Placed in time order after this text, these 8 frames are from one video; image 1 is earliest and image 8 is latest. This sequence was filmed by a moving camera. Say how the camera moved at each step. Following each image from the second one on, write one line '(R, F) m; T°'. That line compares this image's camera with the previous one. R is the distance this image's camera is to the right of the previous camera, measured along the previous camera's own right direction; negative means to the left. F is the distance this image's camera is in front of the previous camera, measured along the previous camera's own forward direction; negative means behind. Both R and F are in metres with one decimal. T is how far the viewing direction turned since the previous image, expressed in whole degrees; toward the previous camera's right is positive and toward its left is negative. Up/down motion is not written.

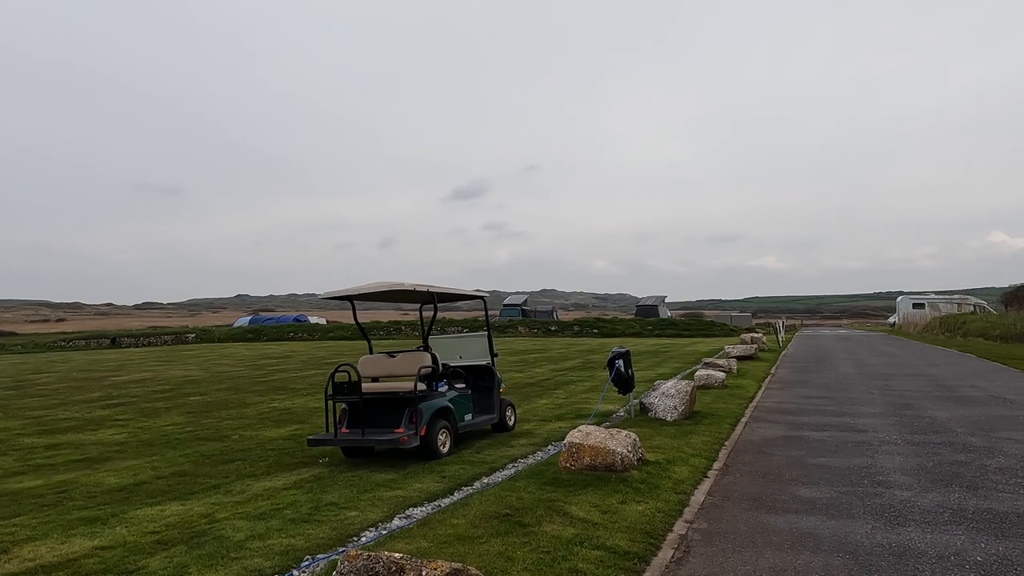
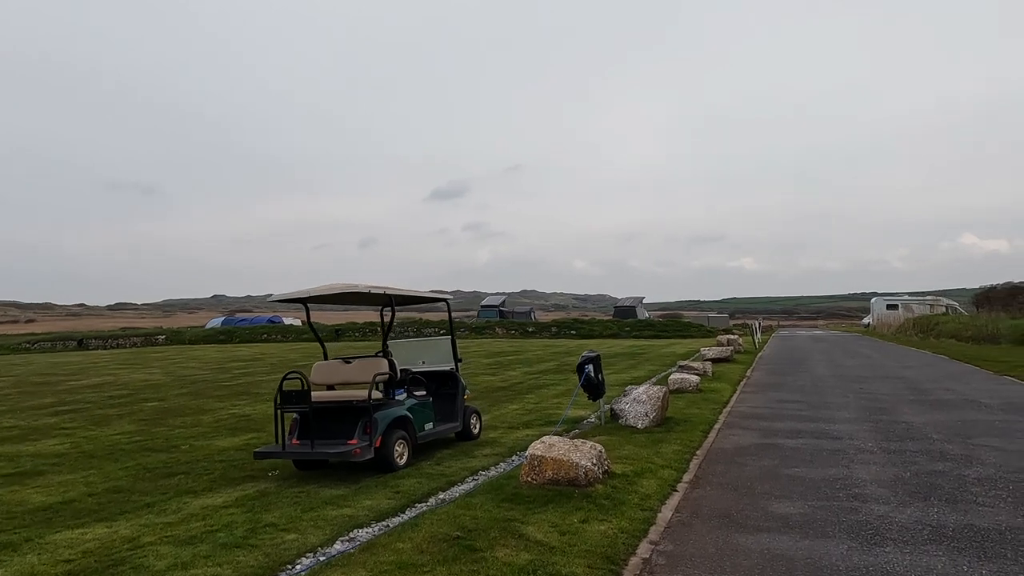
(+0.2, +0.5) m; +2°
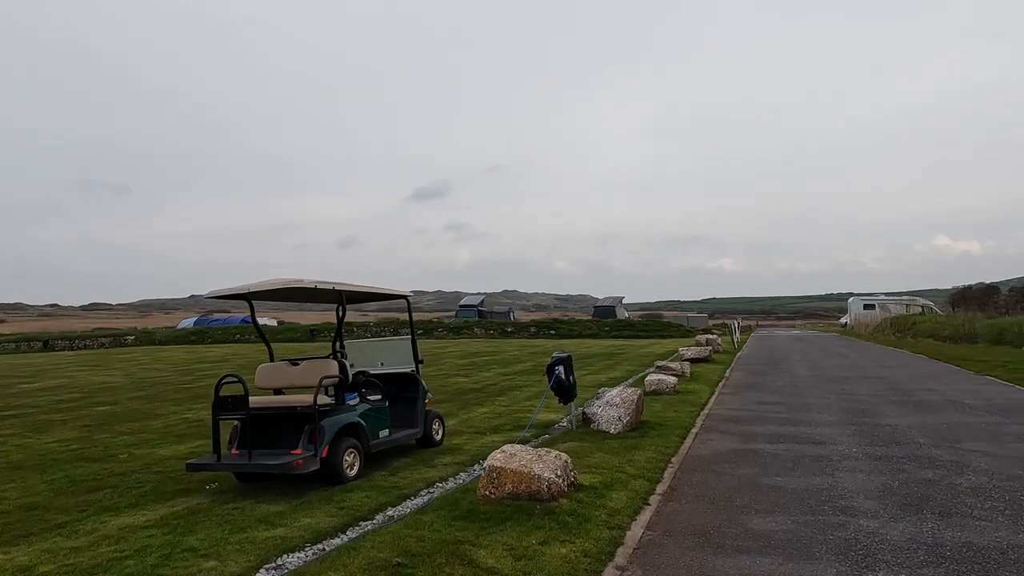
(+0.3, +0.7) m; +2°
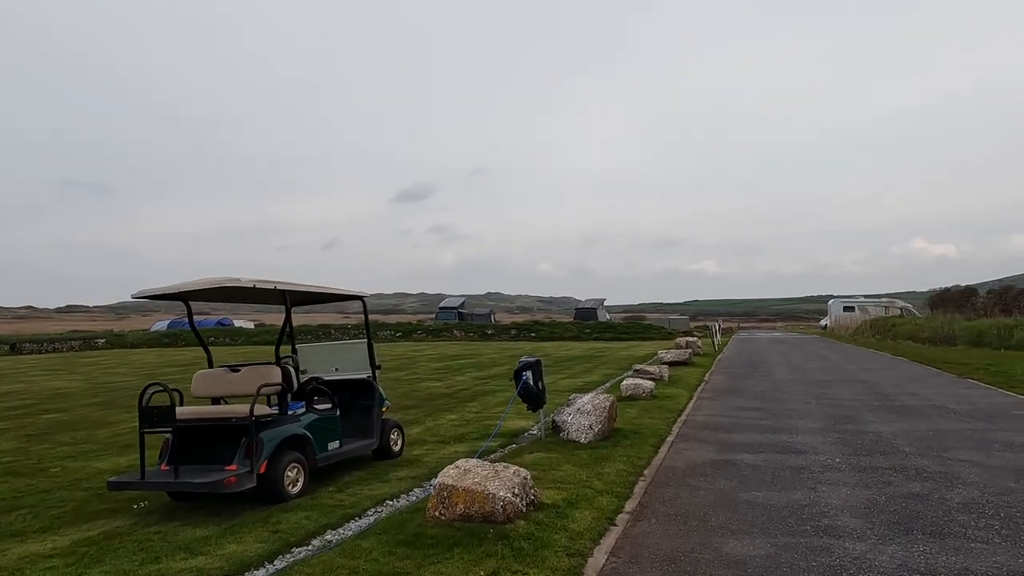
(+0.3, +0.6) m; +1°
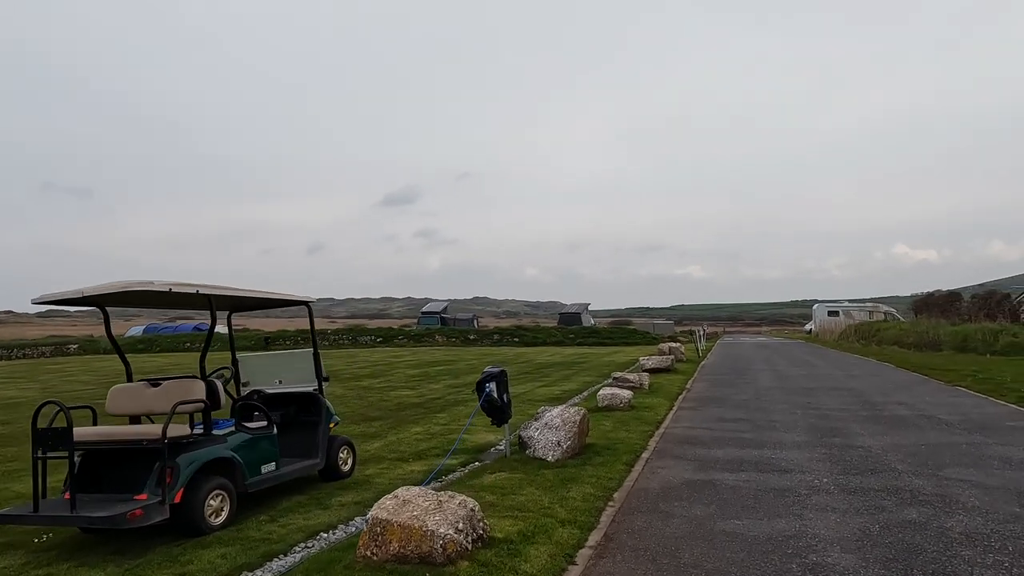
(+0.3, +0.8) m; +1°
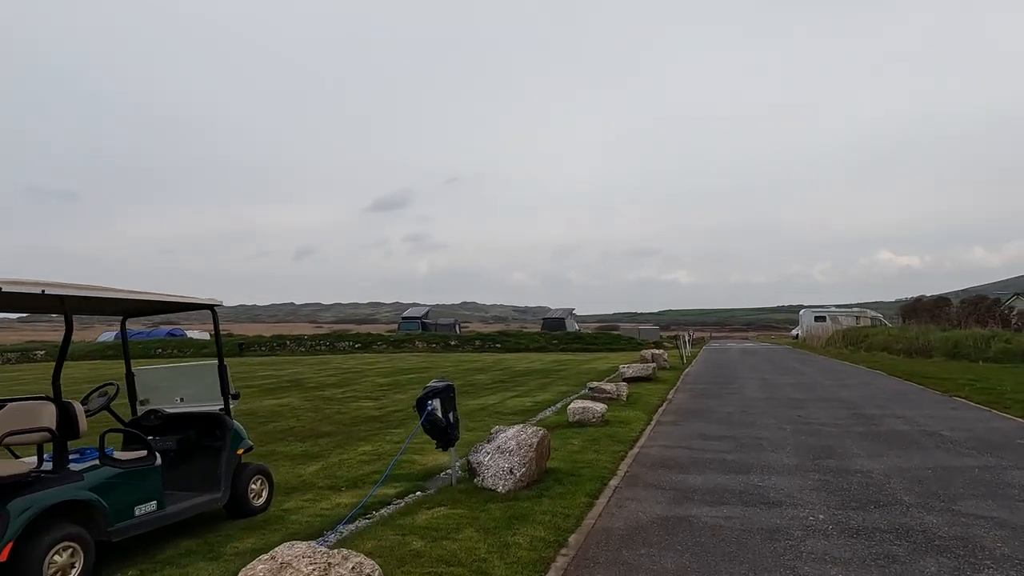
(+0.5, +1.3) m; +1°
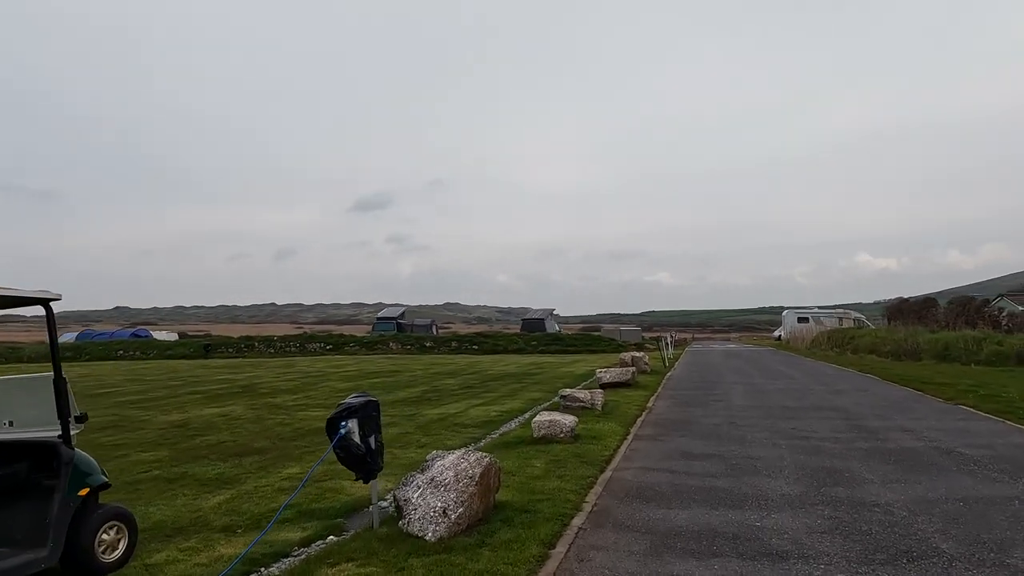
(+0.4, +1.6) m; +1°
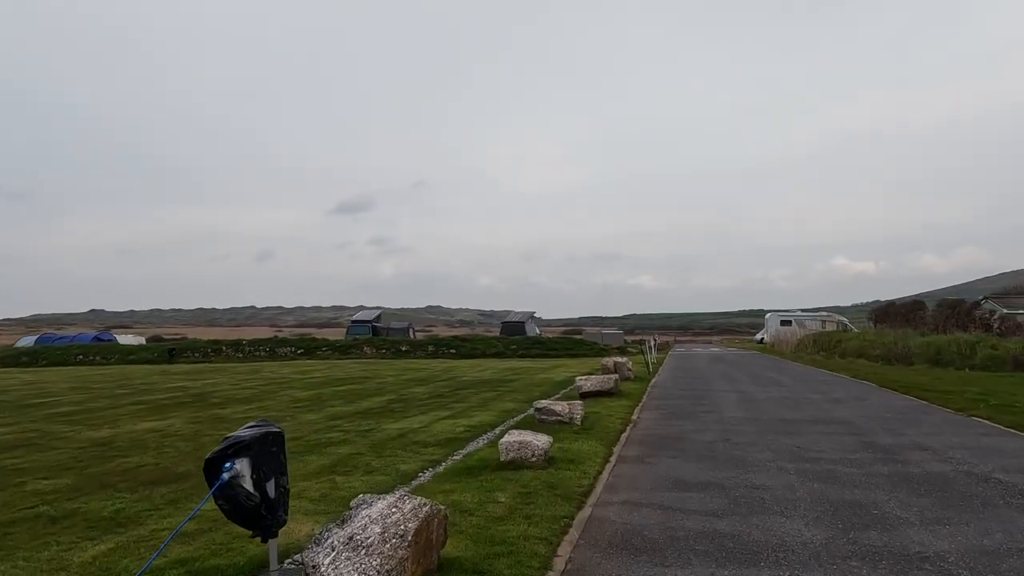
(+0.3, +1.6) m; +2°
